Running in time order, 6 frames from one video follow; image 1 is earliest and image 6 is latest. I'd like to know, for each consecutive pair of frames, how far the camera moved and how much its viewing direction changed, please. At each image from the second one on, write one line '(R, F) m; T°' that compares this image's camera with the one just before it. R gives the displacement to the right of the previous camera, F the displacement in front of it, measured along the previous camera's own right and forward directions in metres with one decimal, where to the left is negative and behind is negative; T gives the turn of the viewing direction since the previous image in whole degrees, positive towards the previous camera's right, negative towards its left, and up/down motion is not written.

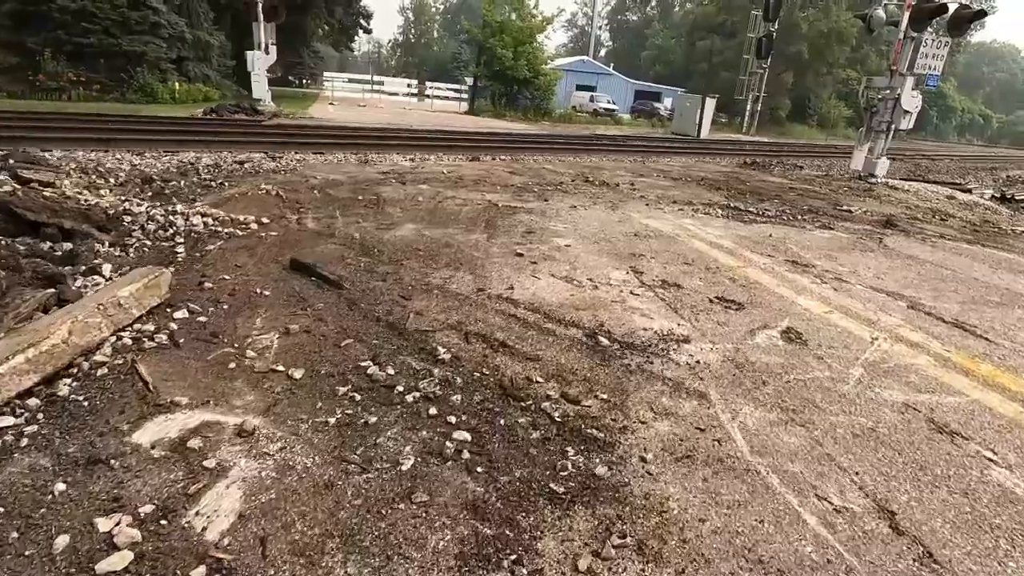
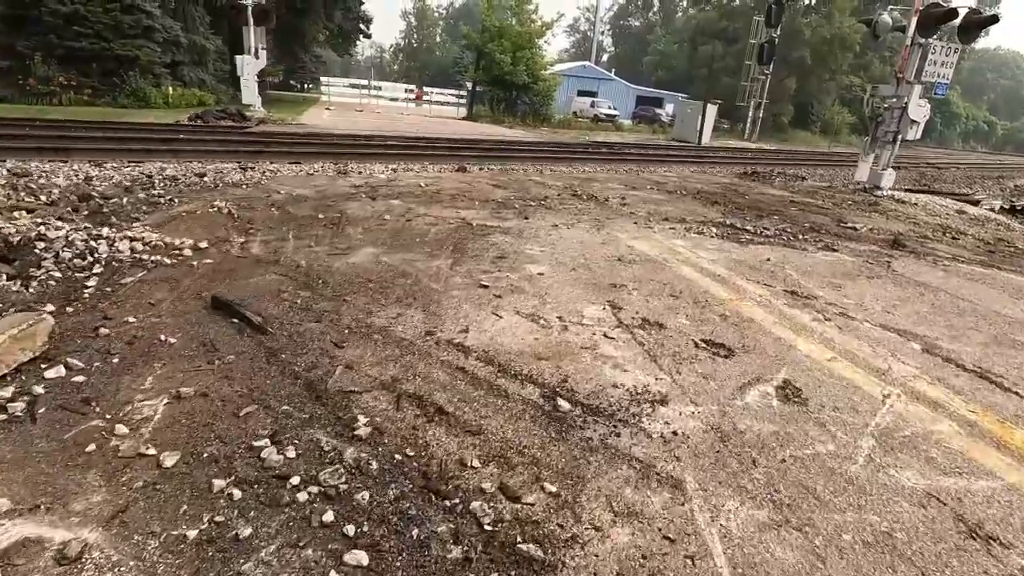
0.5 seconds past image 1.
(+0.3, +0.5) m; 0°
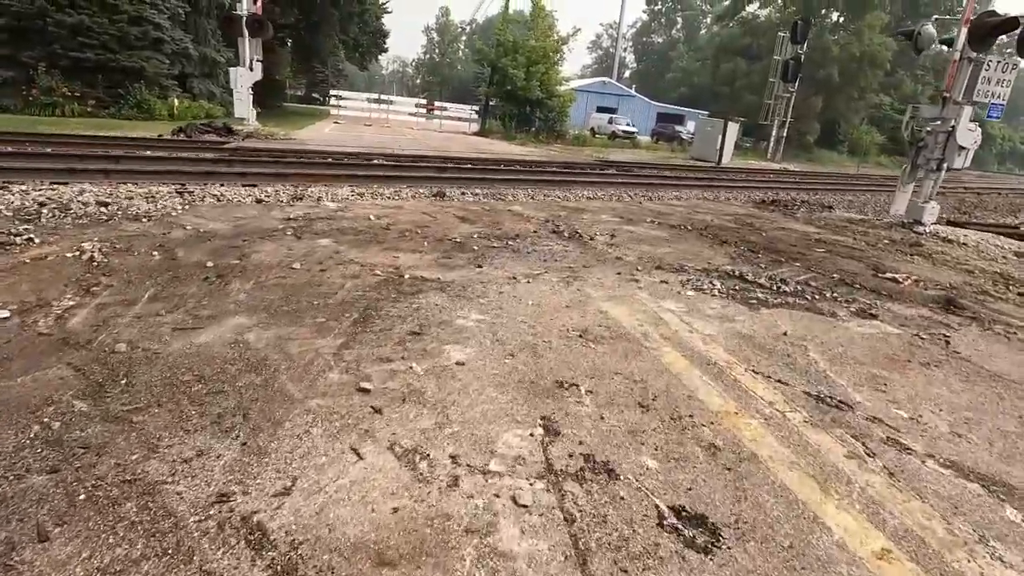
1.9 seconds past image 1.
(+0.7, +1.4) m; -2°
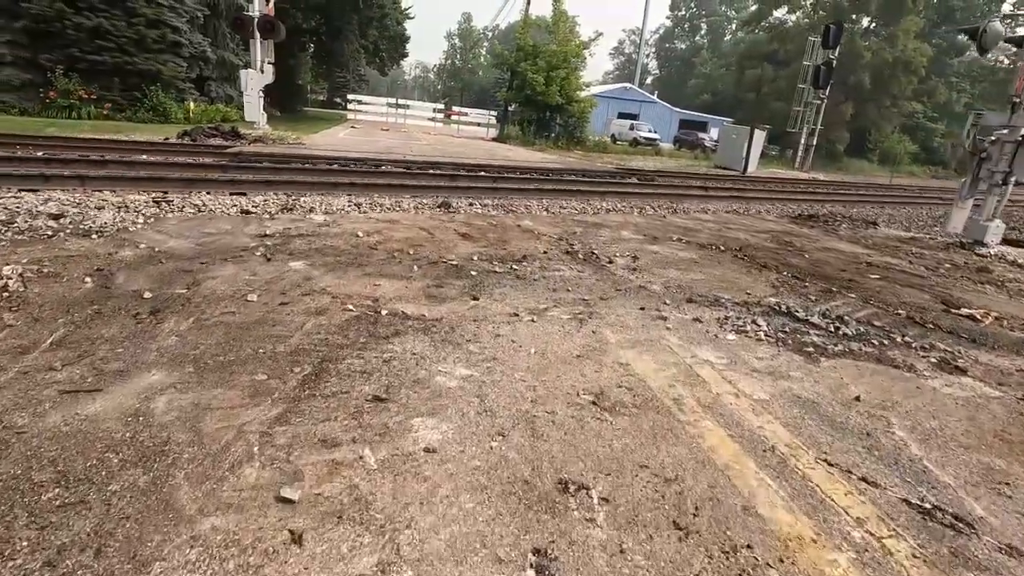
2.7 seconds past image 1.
(+0.1, +0.9) m; -2°
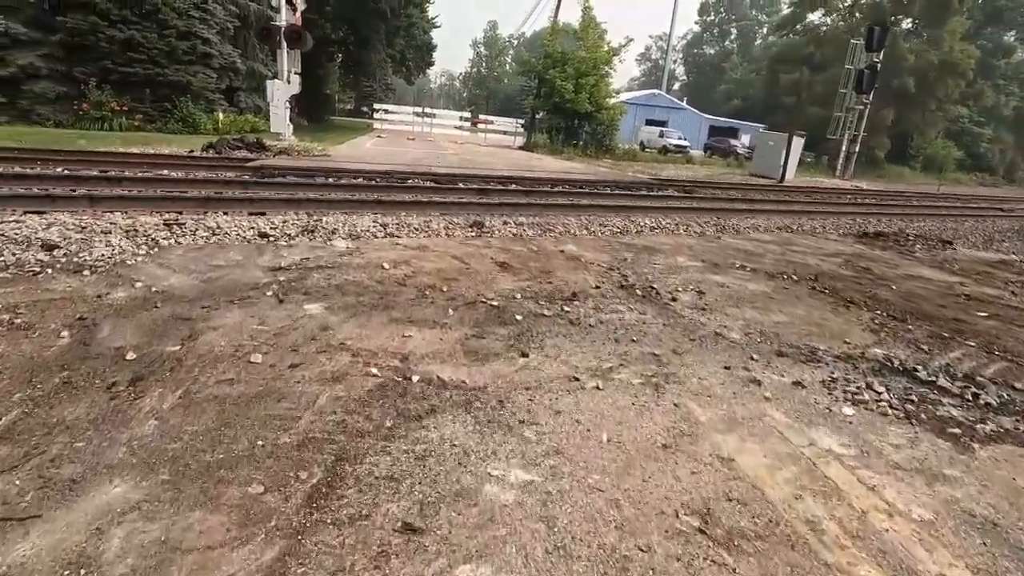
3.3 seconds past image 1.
(-0.2, +0.8) m; -2°
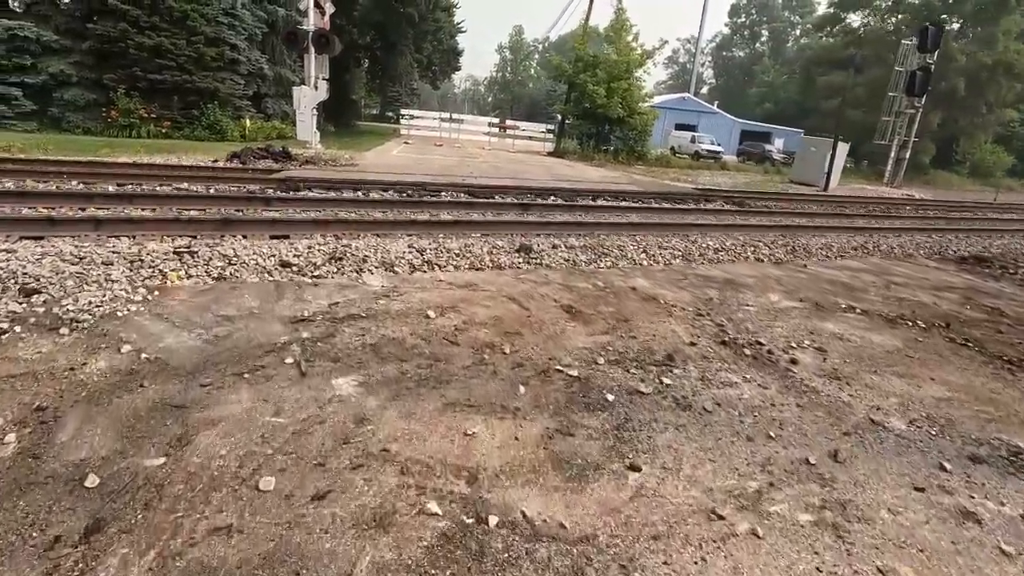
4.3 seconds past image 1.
(-0.4, +1.0) m; -2°
